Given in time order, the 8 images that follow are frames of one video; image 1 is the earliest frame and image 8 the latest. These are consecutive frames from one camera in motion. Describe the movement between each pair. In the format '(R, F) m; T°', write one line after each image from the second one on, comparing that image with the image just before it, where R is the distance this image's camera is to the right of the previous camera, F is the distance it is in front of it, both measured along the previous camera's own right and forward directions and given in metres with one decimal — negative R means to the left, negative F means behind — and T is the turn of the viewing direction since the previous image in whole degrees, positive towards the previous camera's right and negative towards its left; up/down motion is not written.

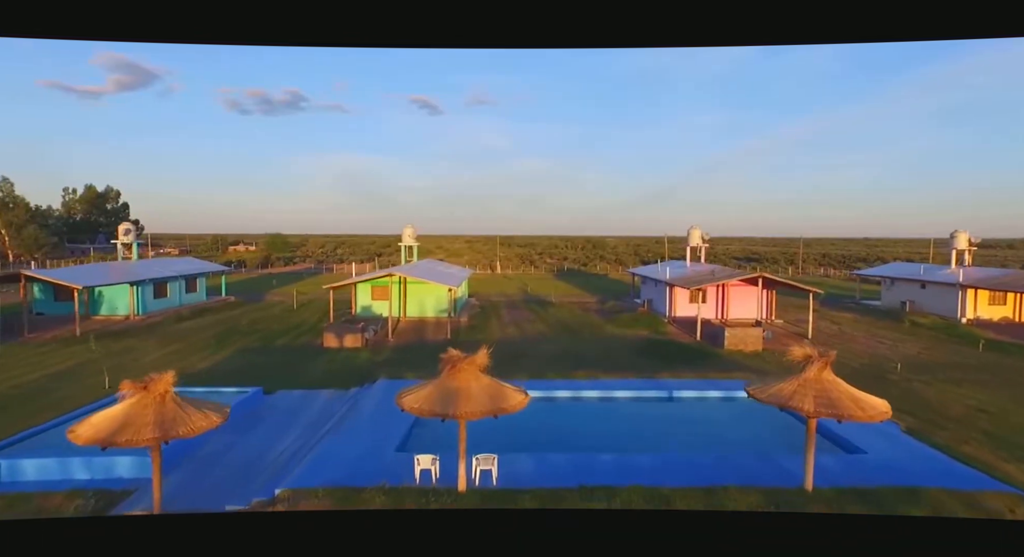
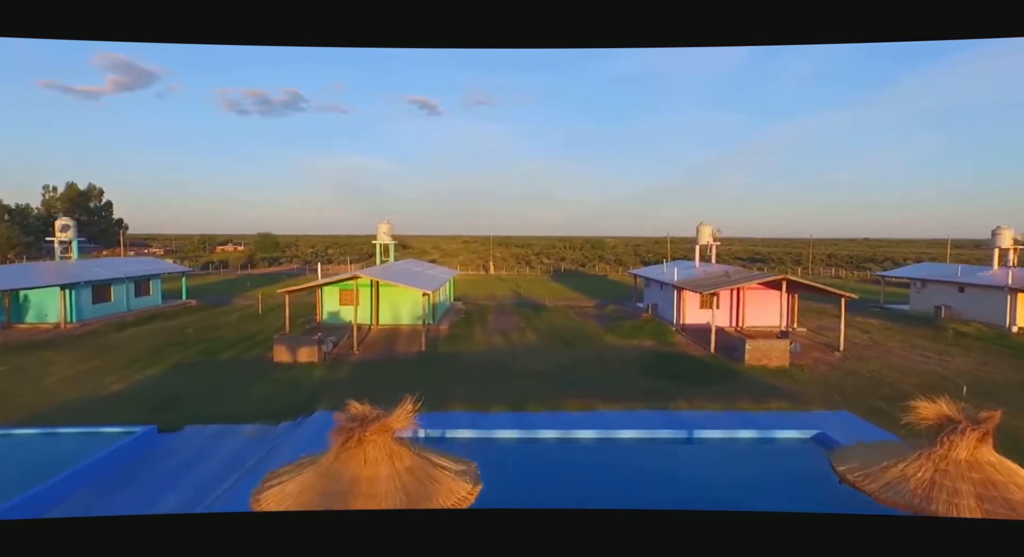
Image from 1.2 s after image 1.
(+0.4, +2.8) m; 0°
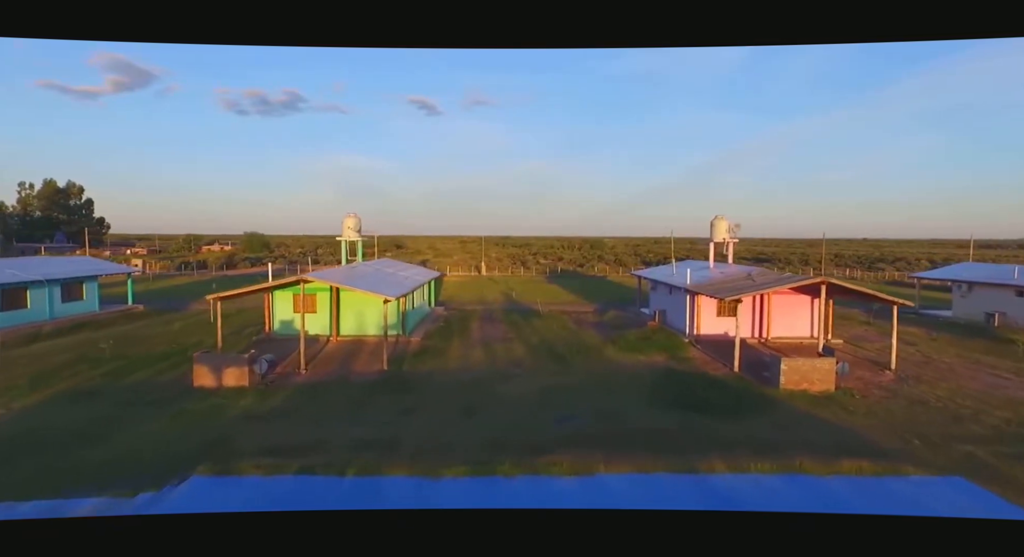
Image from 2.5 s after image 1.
(+0.4, +3.2) m; 0°
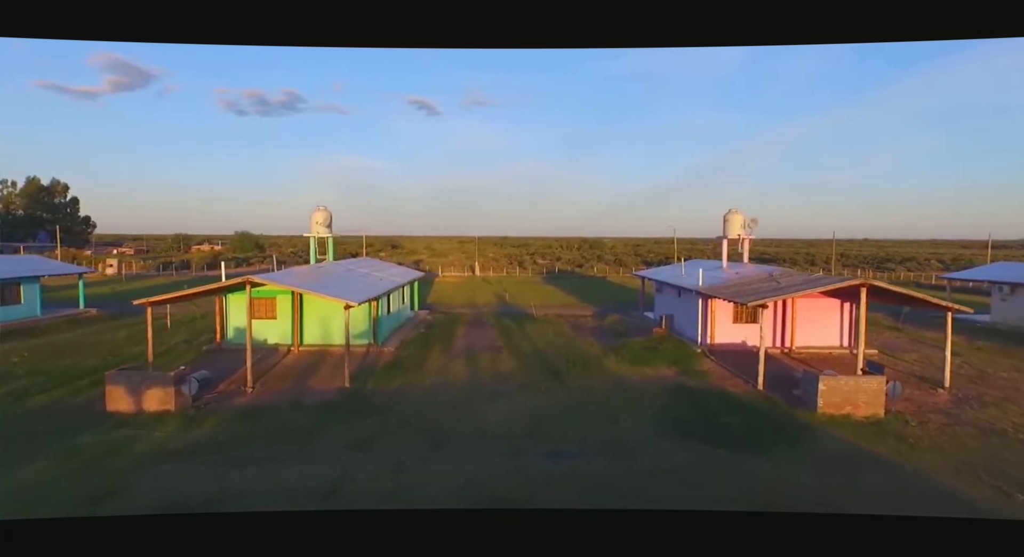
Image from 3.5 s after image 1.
(+0.3, +2.3) m; 0°
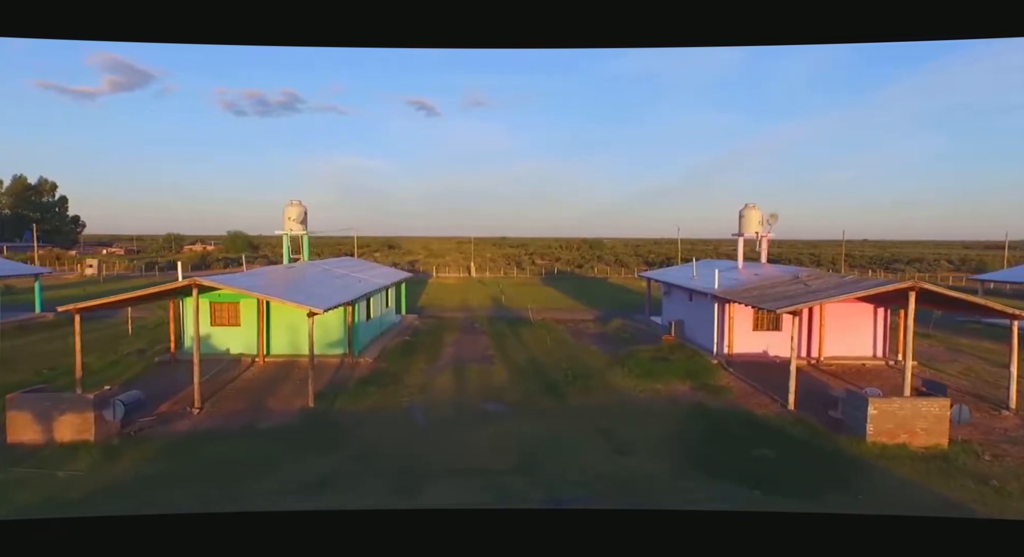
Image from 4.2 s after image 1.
(+0.2, +1.8) m; 0°
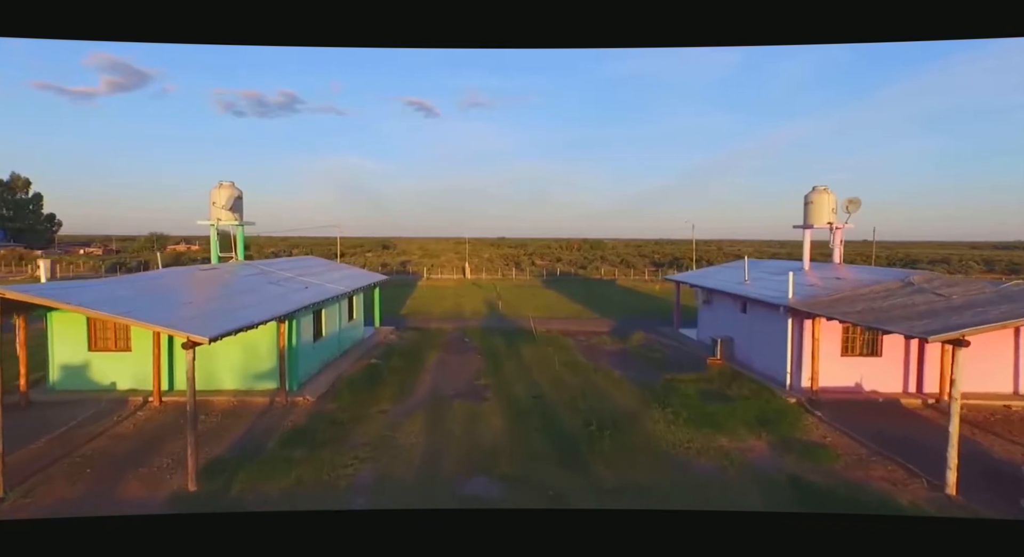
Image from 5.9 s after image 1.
(0.0, +4.1) m; 0°
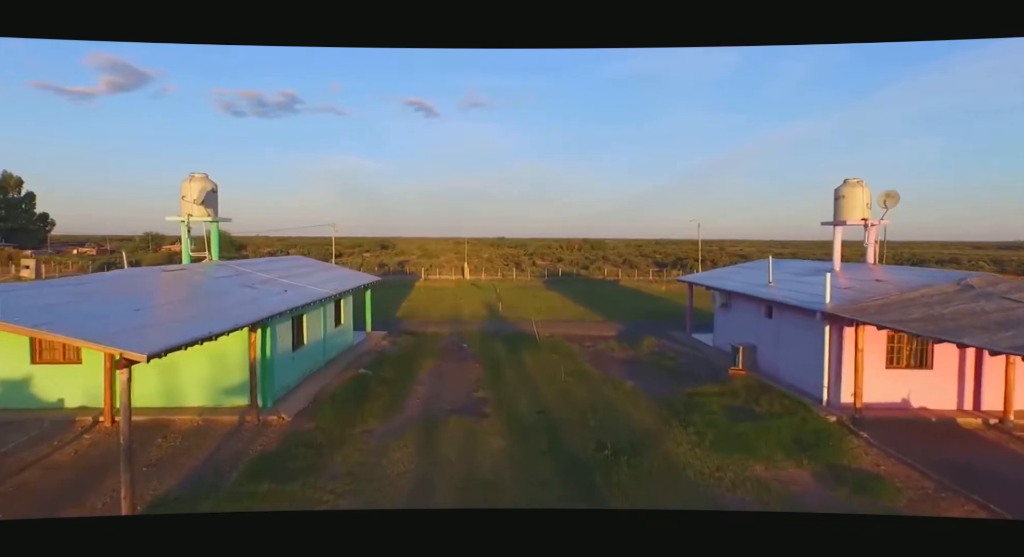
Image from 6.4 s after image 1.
(0.0, +1.2) m; 0°
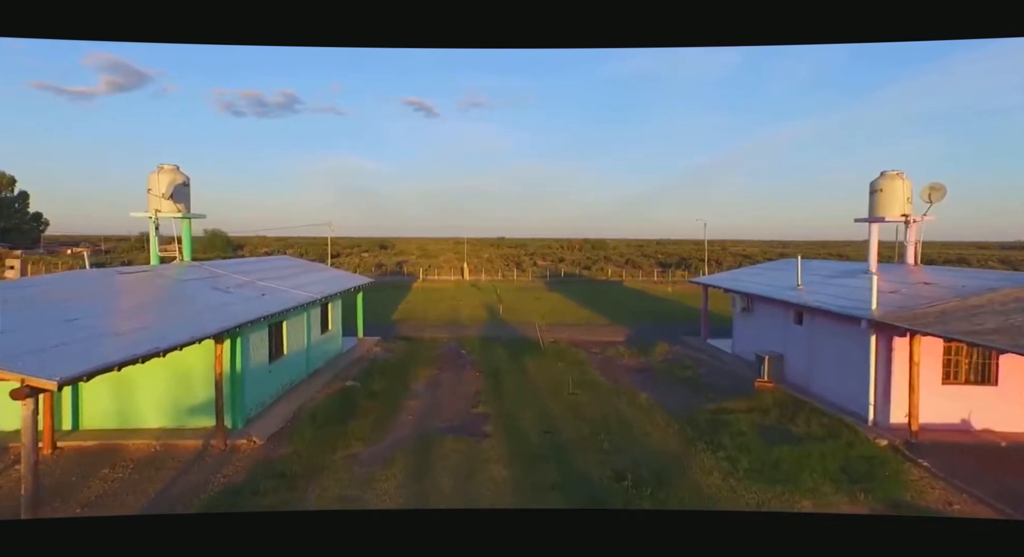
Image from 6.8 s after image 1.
(-0.1, +1.2) m; 0°
